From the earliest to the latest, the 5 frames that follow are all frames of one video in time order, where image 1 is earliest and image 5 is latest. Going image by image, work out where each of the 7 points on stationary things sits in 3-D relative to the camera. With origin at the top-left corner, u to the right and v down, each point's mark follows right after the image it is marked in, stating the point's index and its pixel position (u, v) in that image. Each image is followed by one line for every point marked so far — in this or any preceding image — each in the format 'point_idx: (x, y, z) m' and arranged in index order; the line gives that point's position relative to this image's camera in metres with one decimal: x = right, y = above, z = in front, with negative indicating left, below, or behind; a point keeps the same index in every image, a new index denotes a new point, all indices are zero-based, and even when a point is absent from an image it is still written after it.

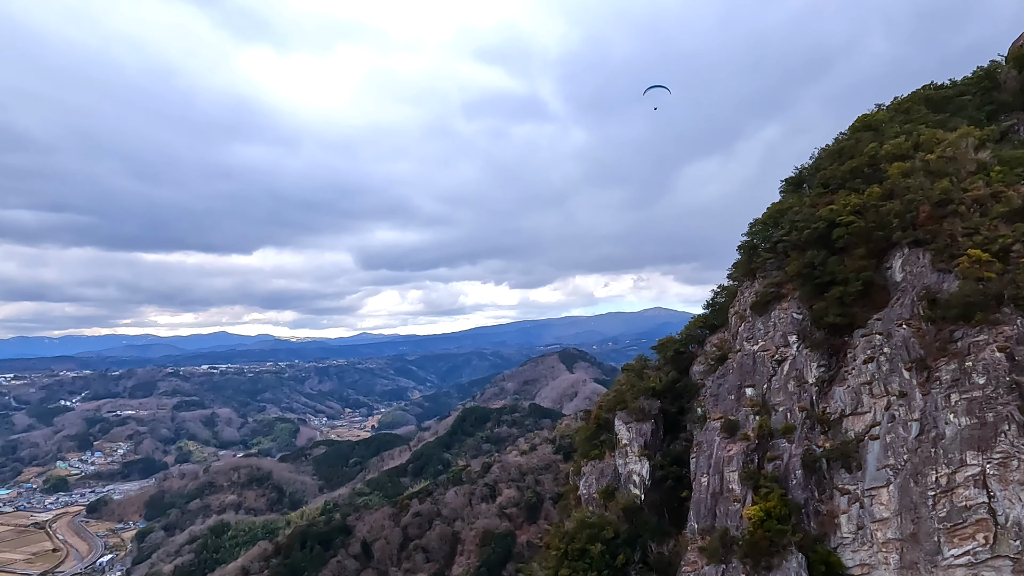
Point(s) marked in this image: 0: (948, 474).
0: (+12.3, -5.2, +18.6) m
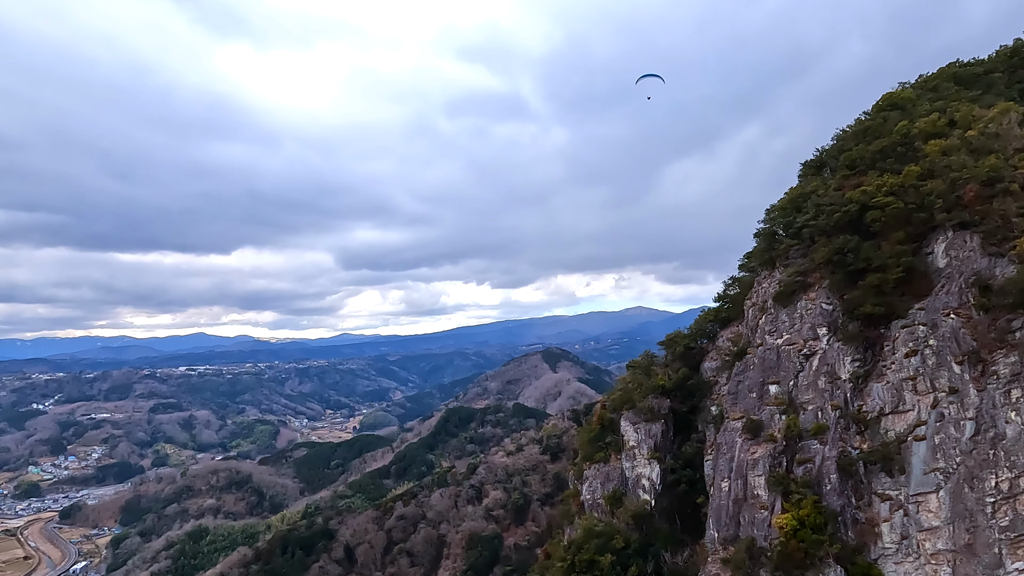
0: (+12.6, -4.8, +16.8) m
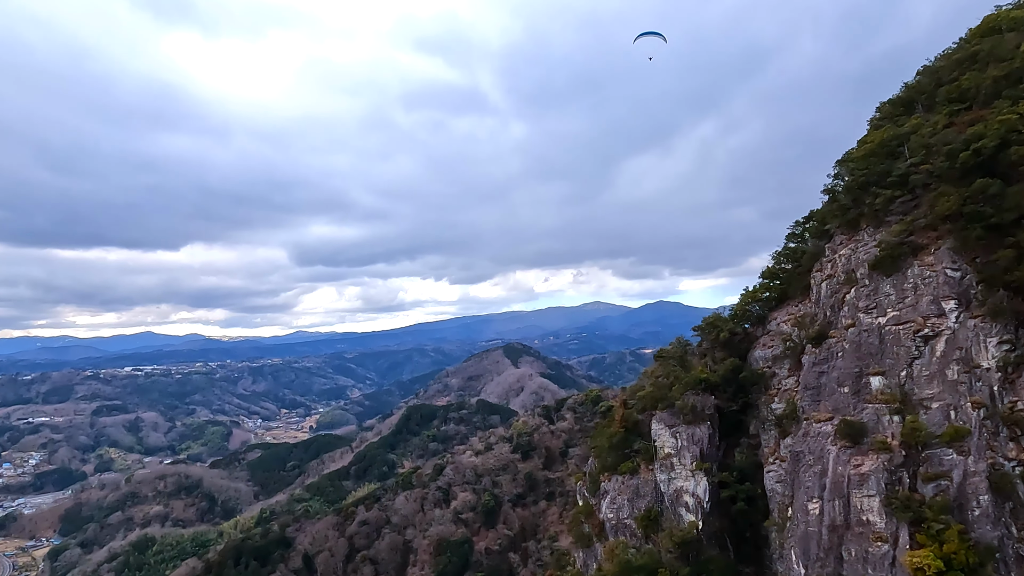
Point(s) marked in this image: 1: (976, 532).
0: (+13.8, -3.8, +11.7) m
1: (+10.7, -5.6, +15.2) m
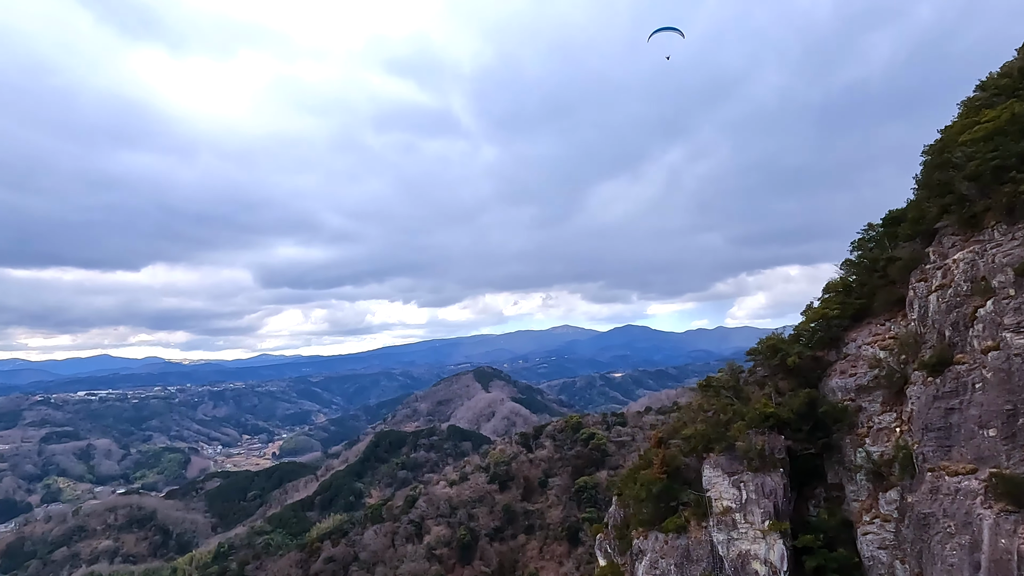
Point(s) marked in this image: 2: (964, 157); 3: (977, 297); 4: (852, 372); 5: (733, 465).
0: (+15.1, -3.8, +7.3) m
1: (+11.8, -5.7, +10.7) m
2: (+11.8, +3.5, +17.6) m
3: (+11.1, -0.3, +16.2) m
4: (+10.1, -2.5, +19.7) m
5: (+6.6, -5.3, +19.9) m
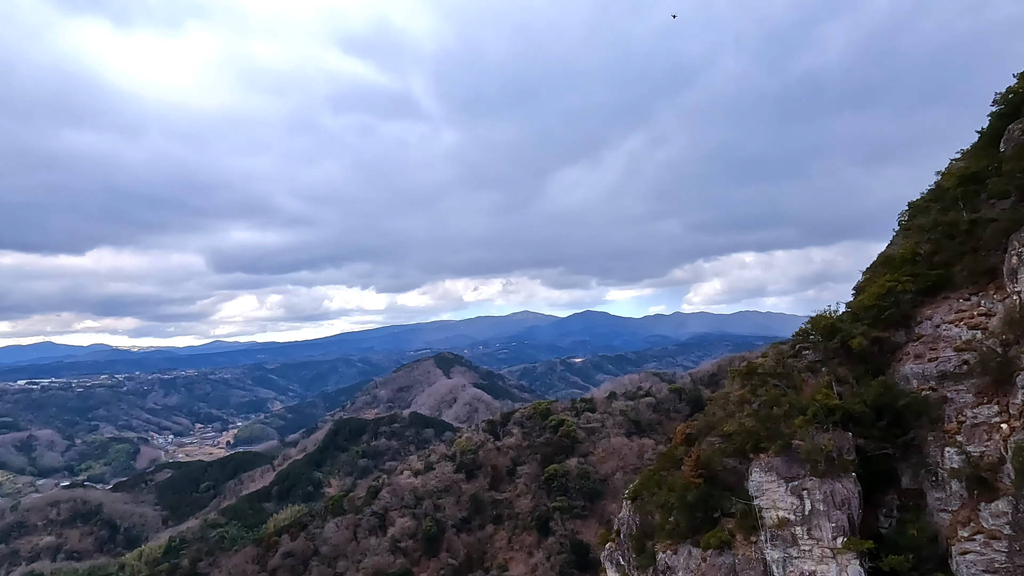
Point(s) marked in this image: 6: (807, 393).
0: (+16.1, -3.3, +4.4) m
1: (+12.6, -5.1, +7.6) m
2: (+12.3, +4.2, +14.4) m
3: (+11.6, +0.4, +13.0) m
4: (+10.4, -1.7, +16.4) m
5: (+6.9, -4.5, +16.5) m
6: (+7.7, -2.7, +17.8) m
